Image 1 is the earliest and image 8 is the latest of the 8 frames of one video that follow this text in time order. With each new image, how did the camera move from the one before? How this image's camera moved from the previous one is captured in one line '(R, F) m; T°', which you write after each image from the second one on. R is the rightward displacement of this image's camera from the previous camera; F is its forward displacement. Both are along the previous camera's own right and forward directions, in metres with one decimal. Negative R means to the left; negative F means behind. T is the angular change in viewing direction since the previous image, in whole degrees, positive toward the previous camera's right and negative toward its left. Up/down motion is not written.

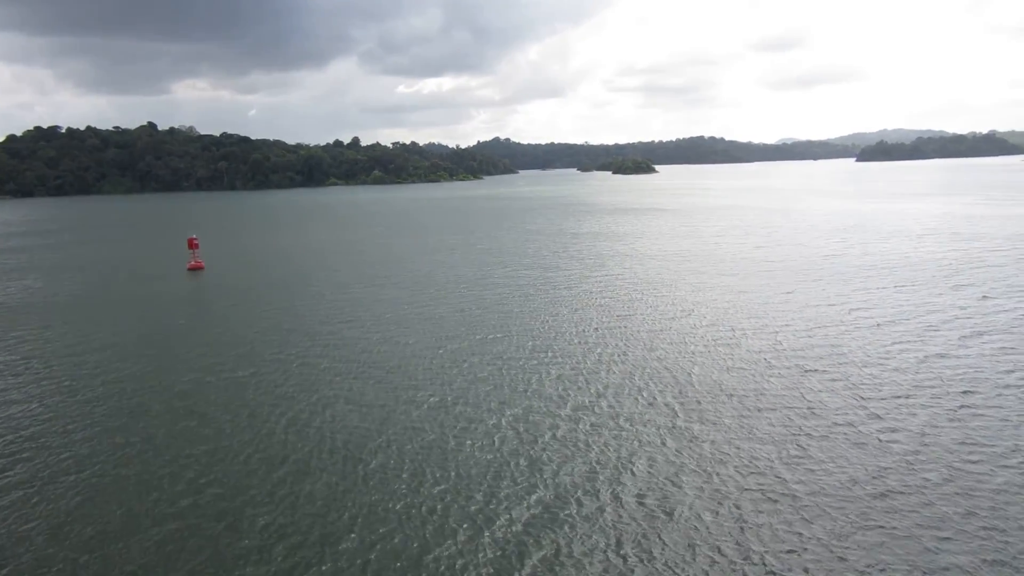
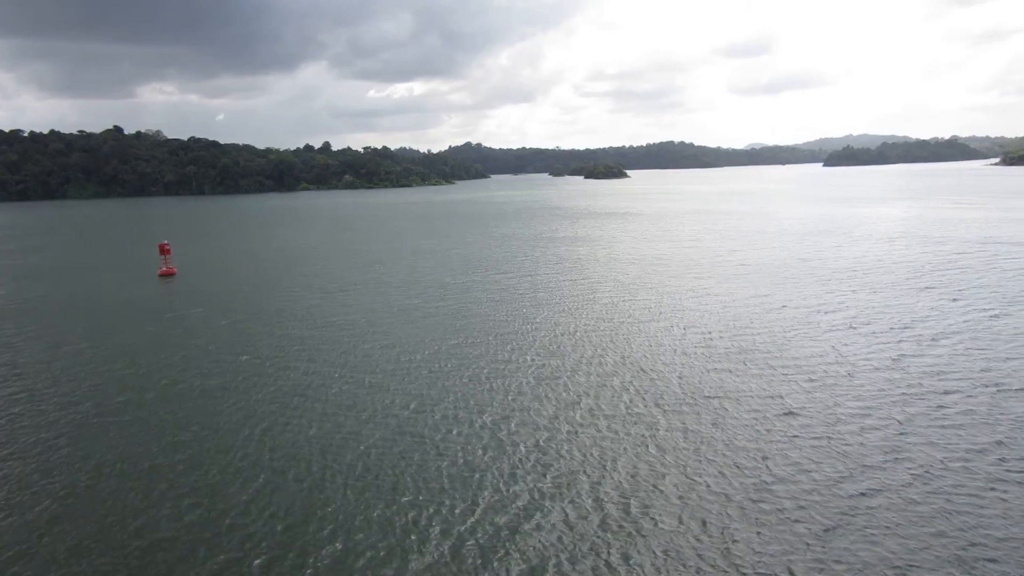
(-0.1, +0.1) m; +2°
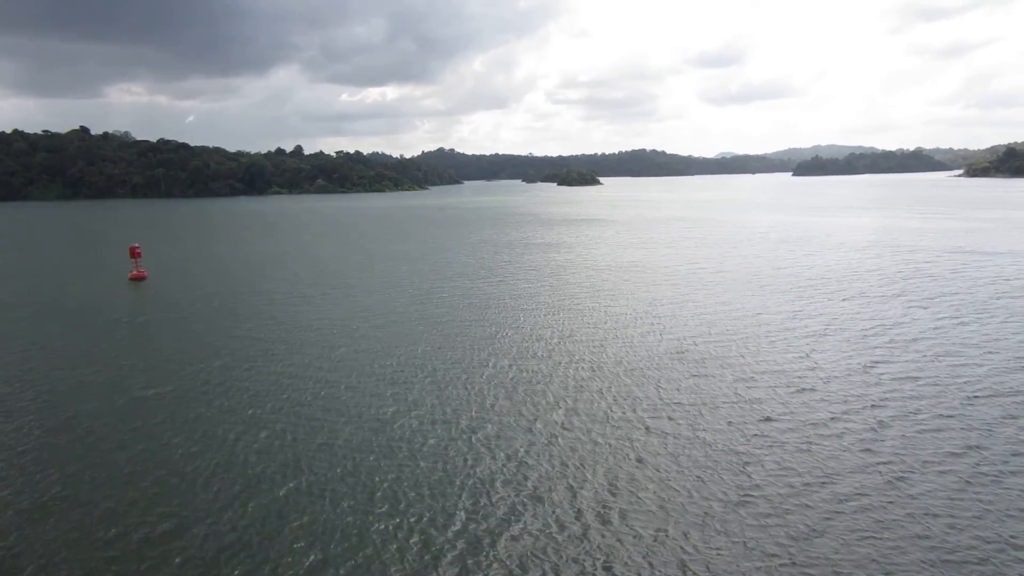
(-0.1, 0.0) m; +2°
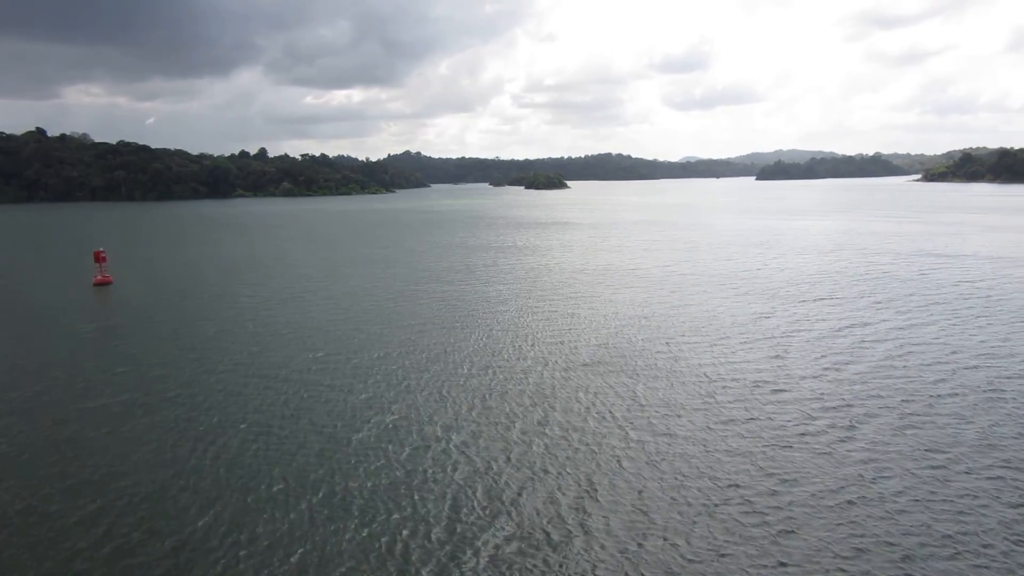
(-0.2, +0.1) m; +2°
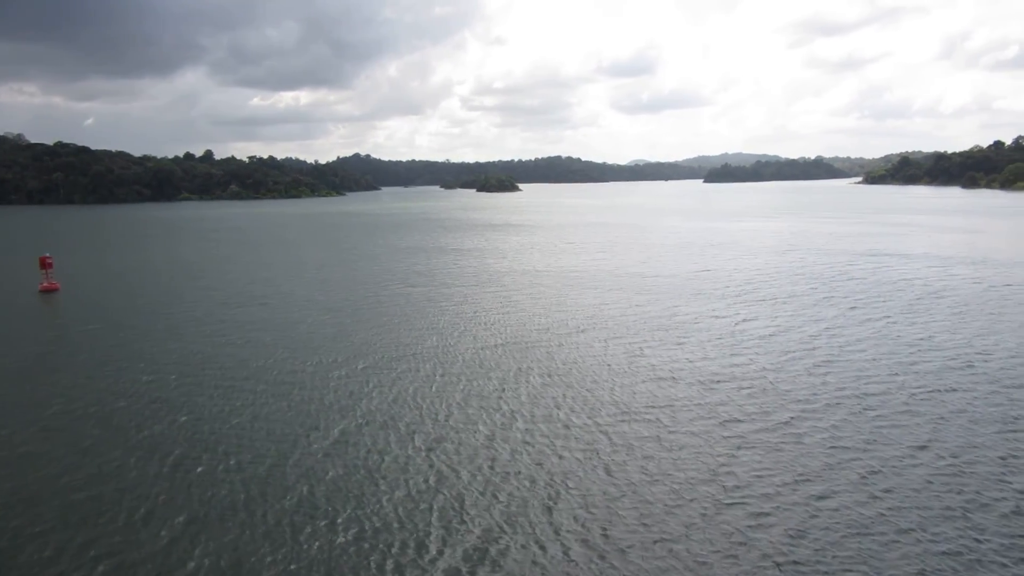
(-0.4, +0.1) m; +4°
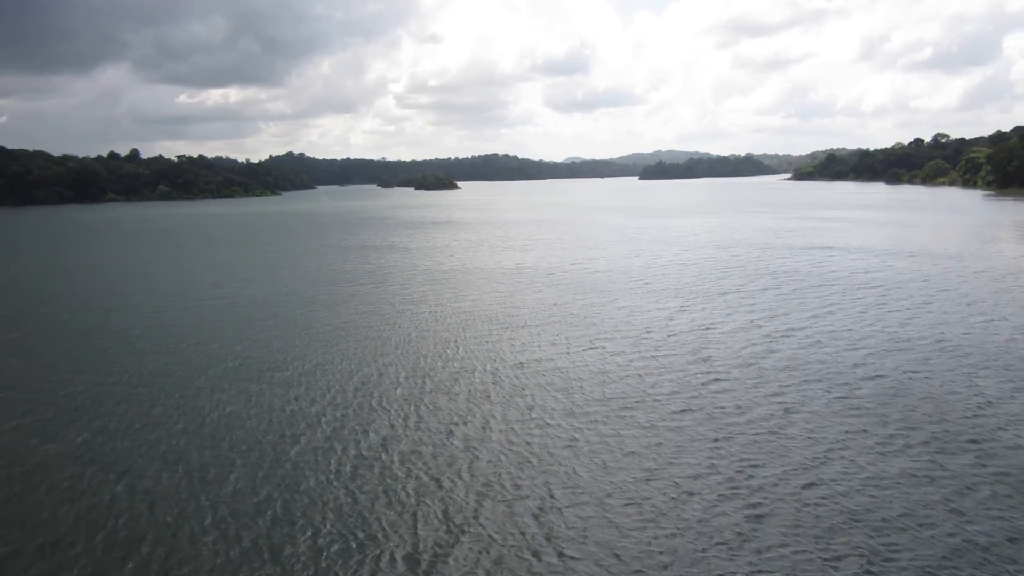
(-0.5, +0.1) m; +5°
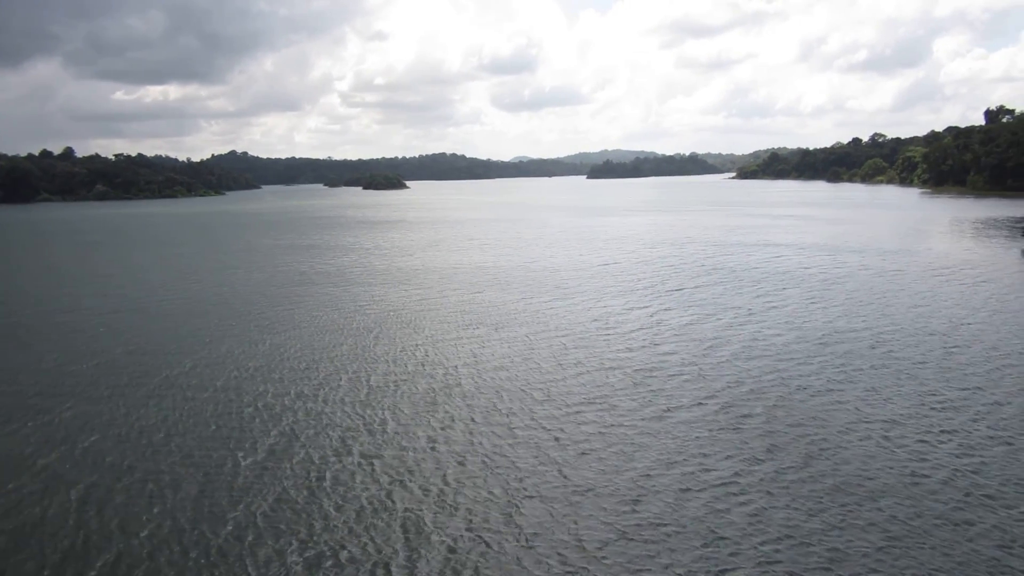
(-0.4, +0.1) m; +4°
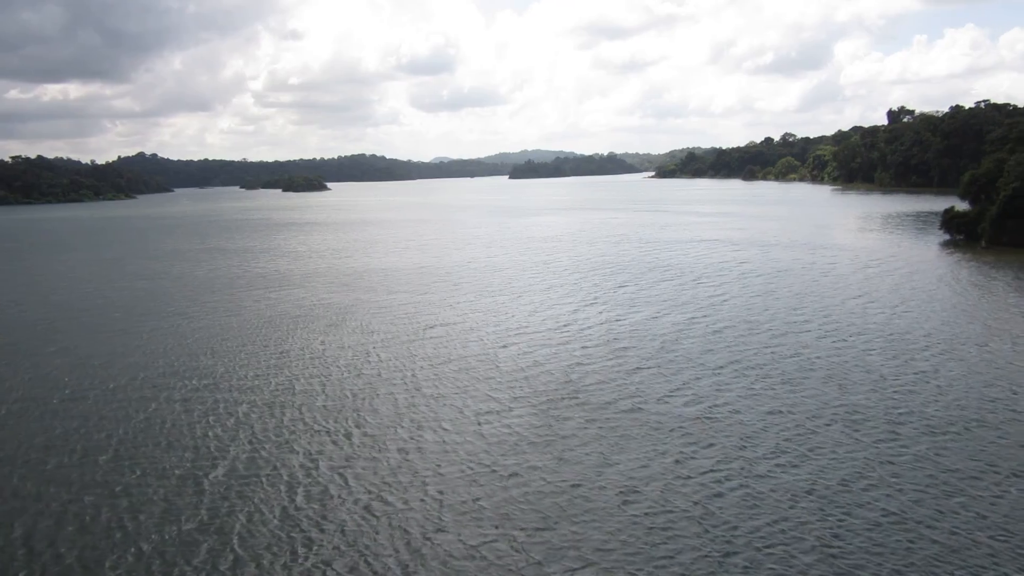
(-0.5, 0.0) m; +6°
